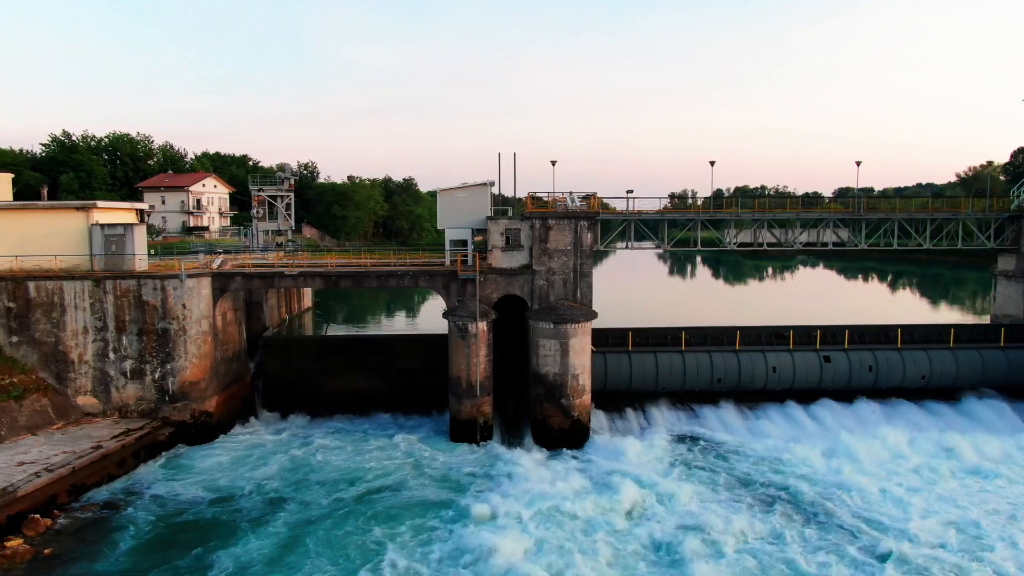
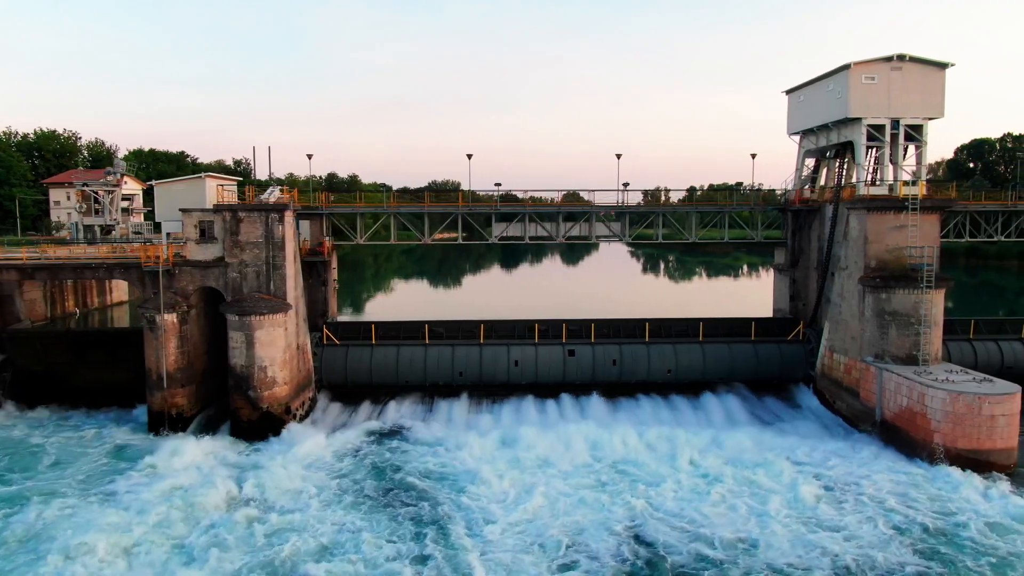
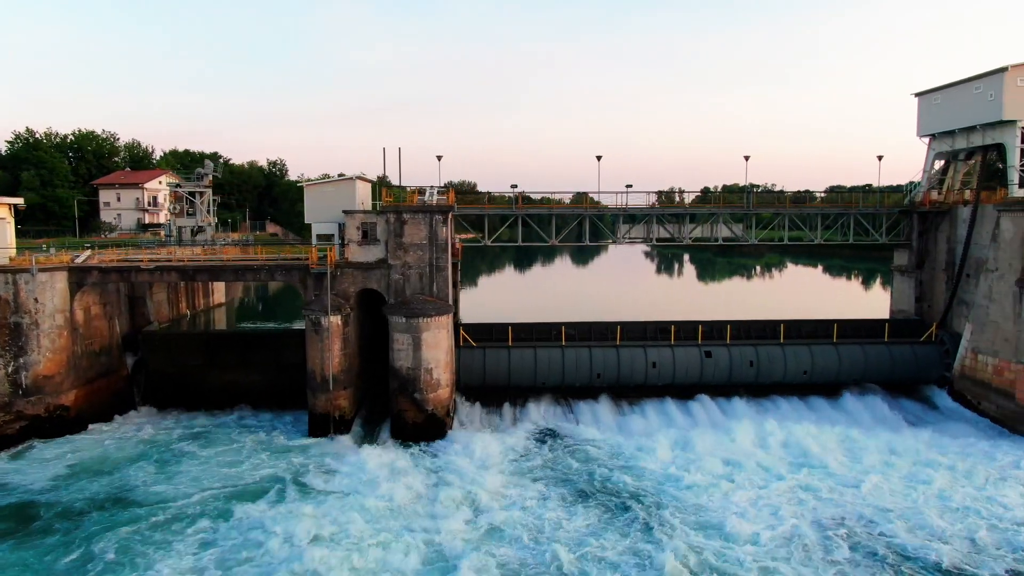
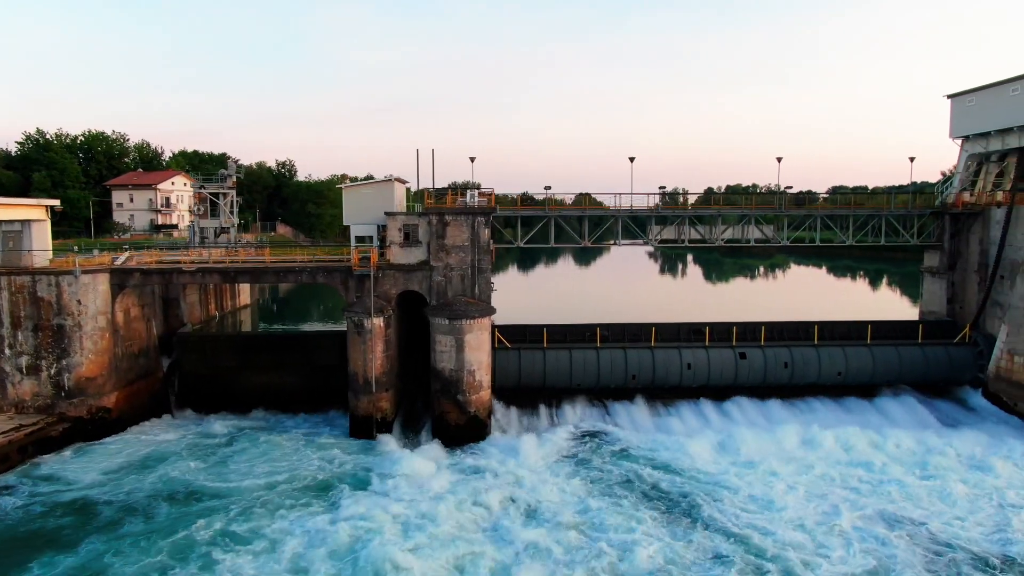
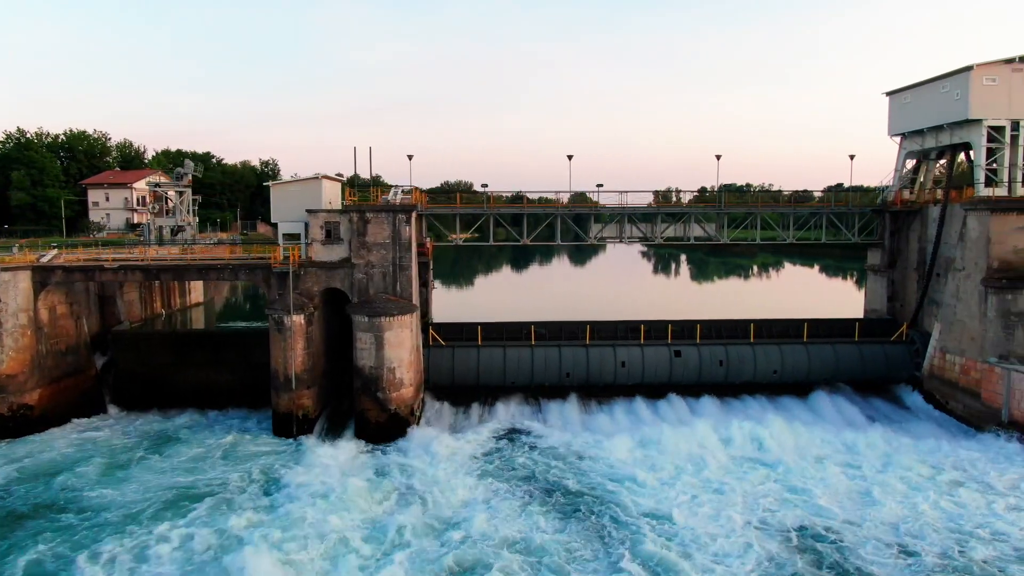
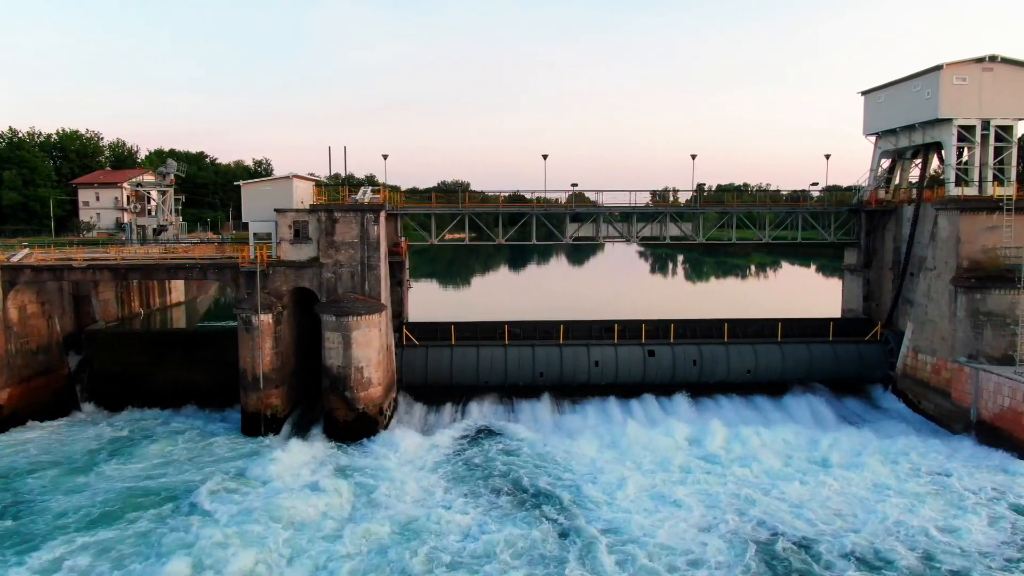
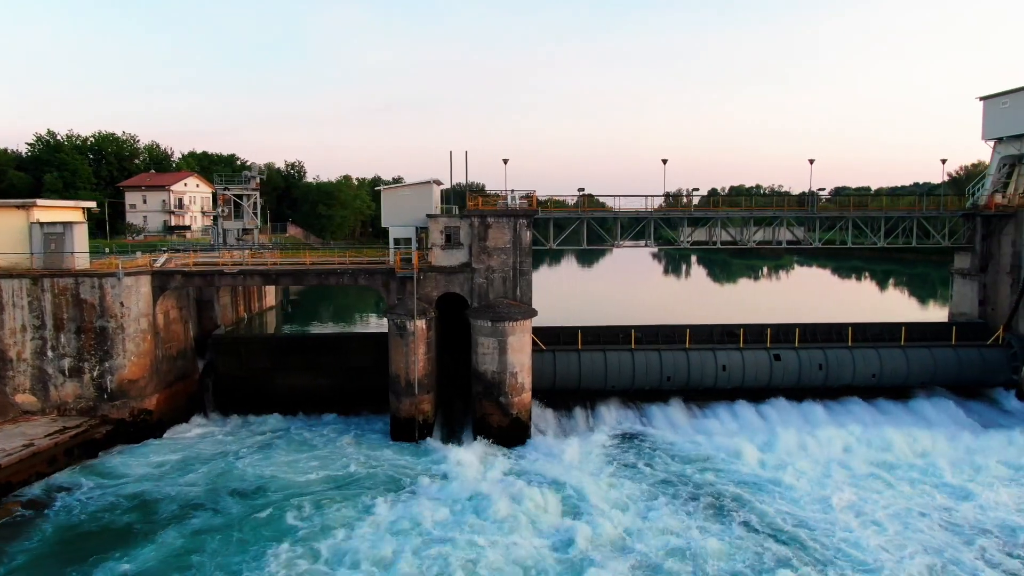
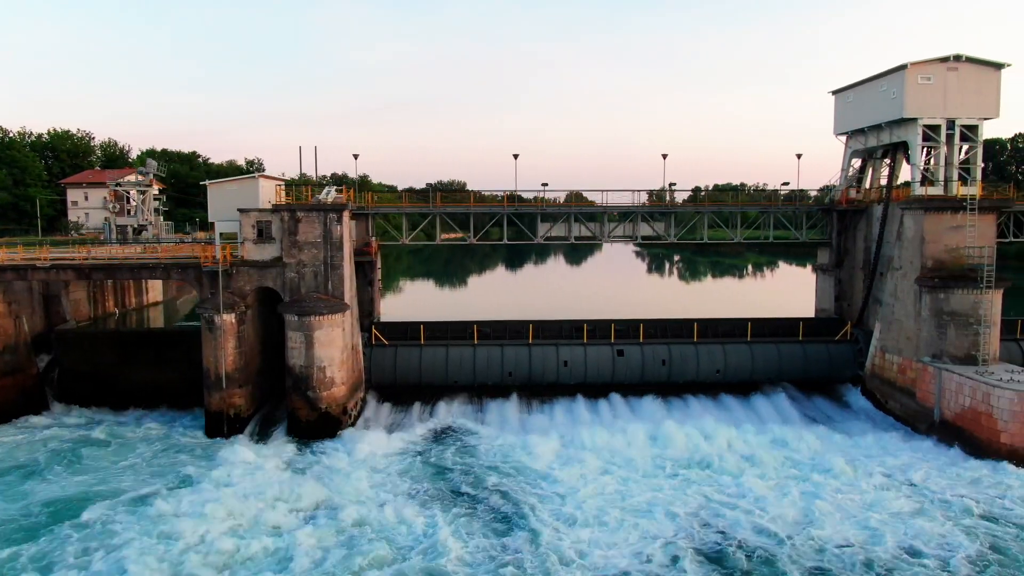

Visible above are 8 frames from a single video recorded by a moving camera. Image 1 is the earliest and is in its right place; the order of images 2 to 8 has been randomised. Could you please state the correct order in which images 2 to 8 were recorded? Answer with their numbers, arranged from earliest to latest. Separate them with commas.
7, 4, 3, 5, 6, 8, 2
